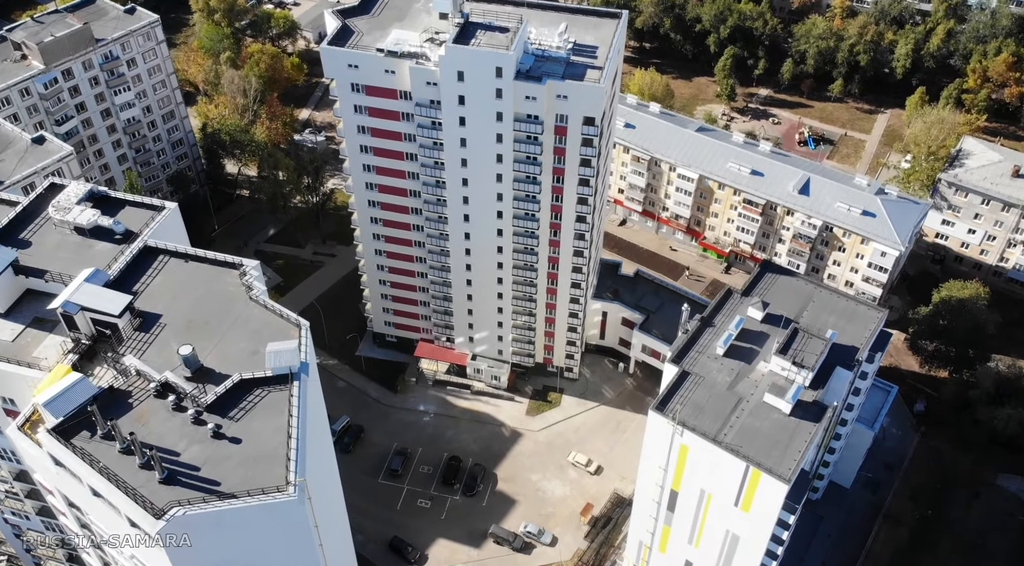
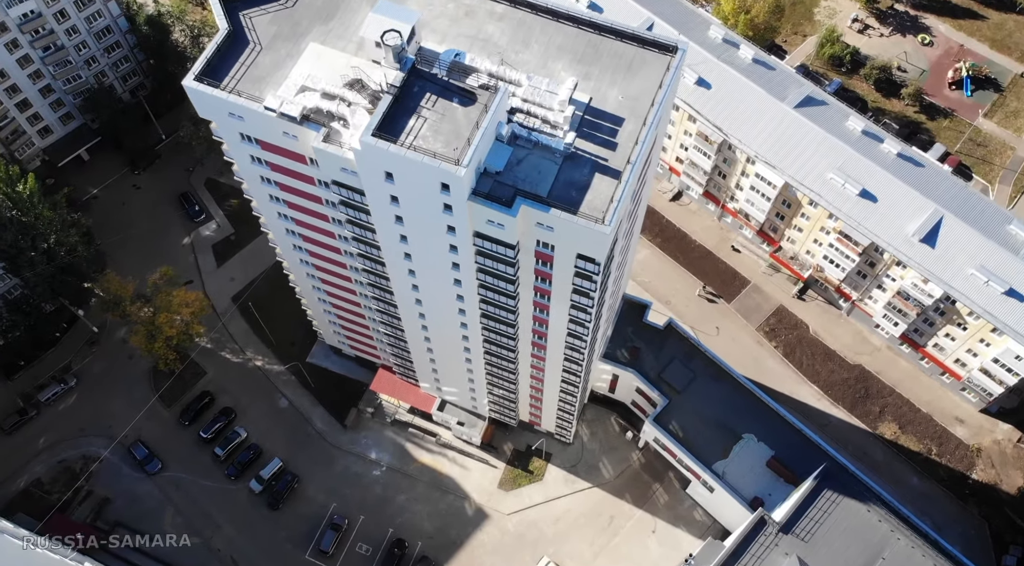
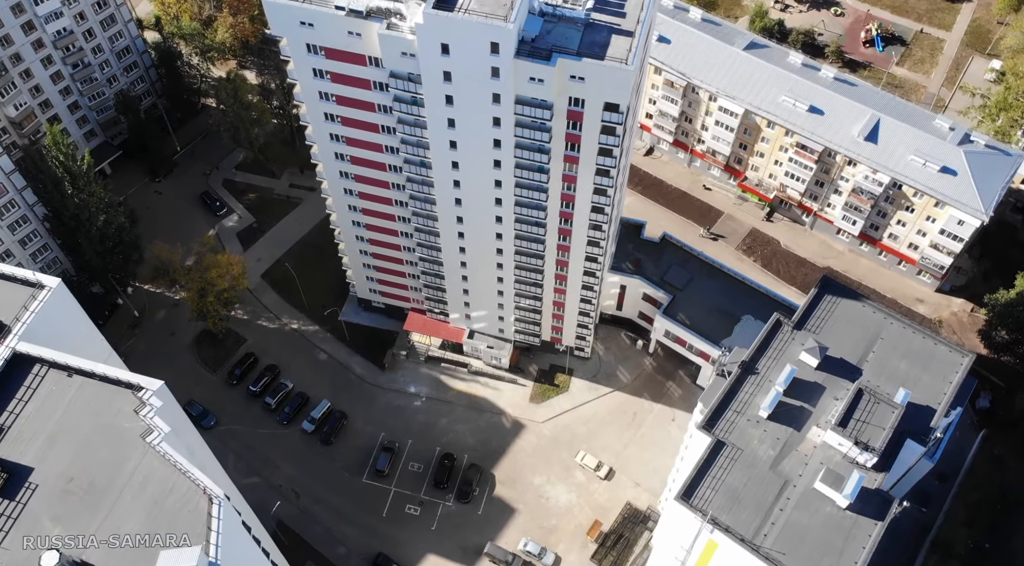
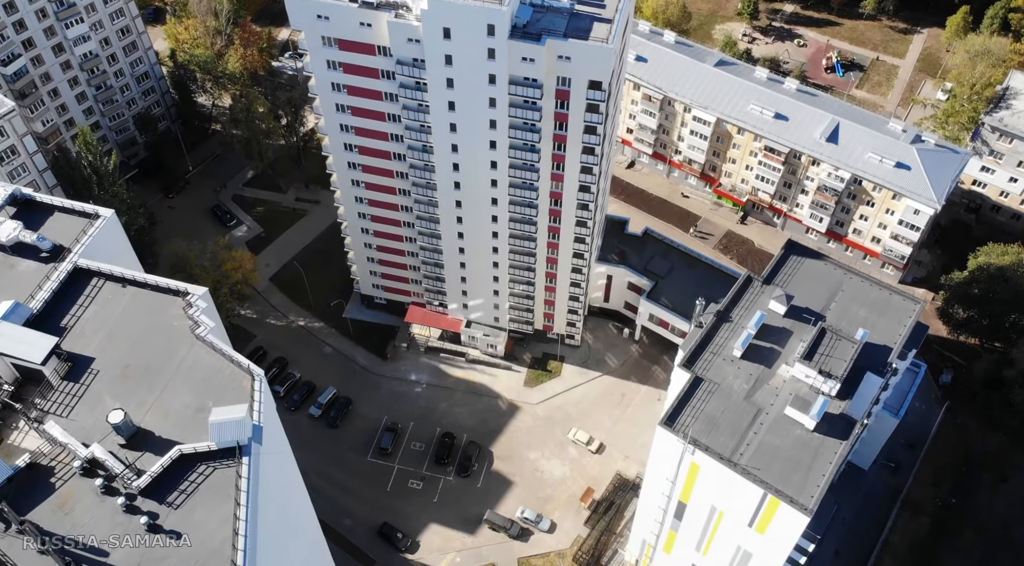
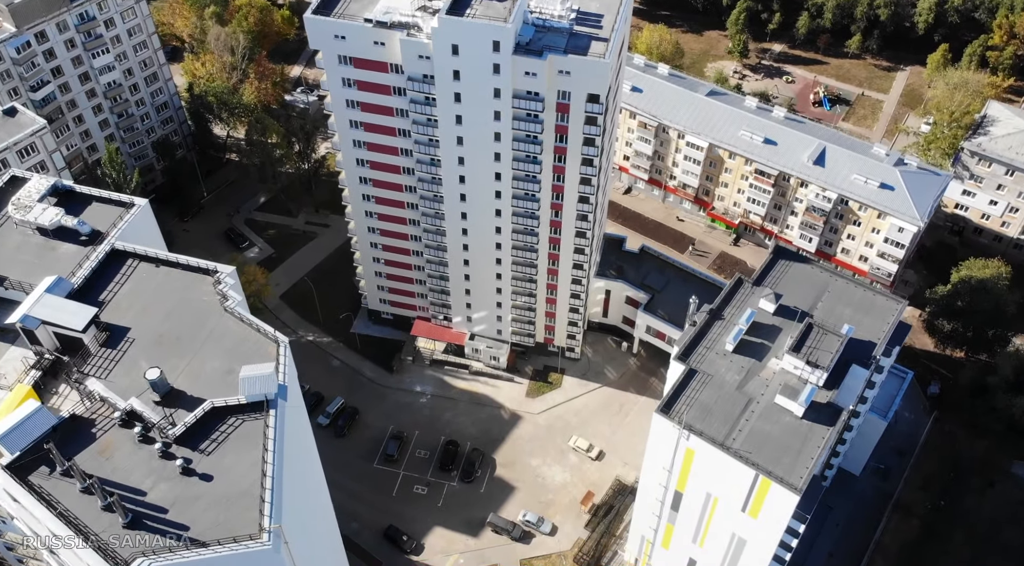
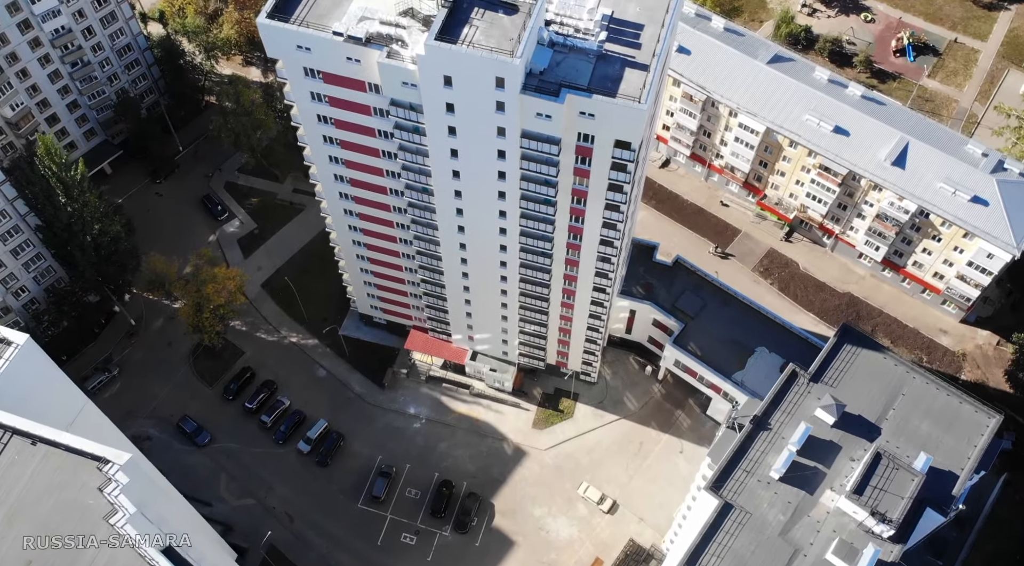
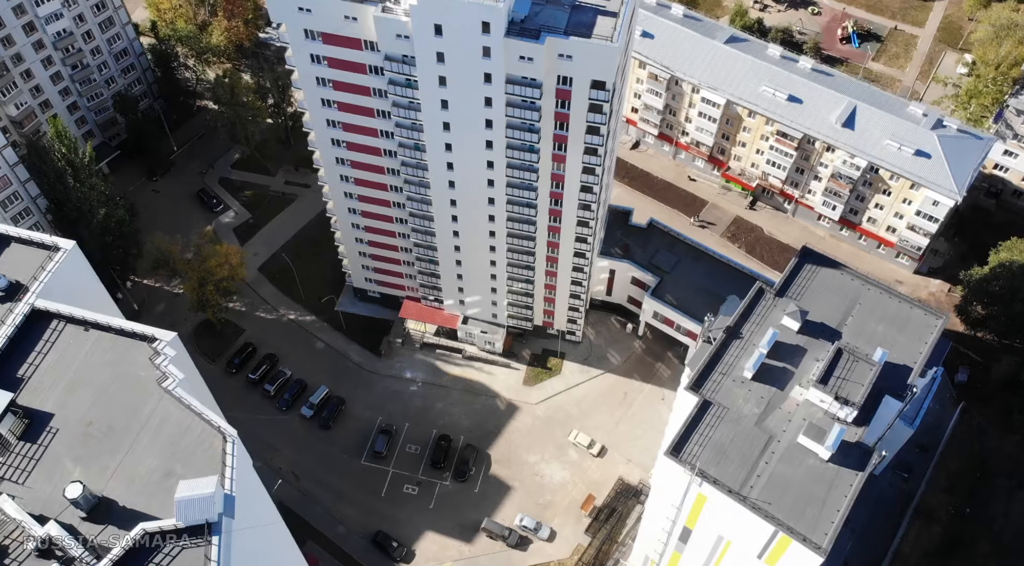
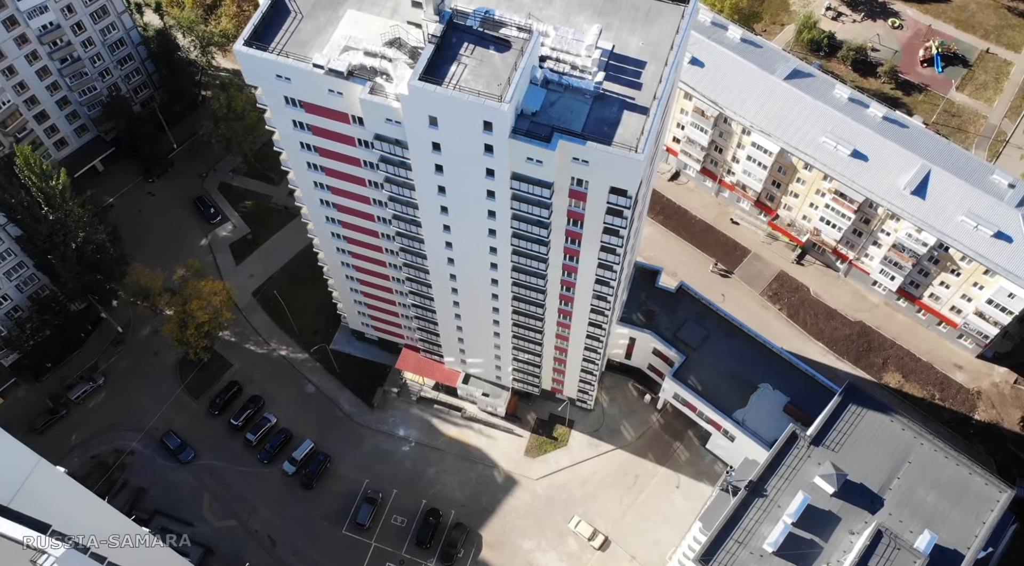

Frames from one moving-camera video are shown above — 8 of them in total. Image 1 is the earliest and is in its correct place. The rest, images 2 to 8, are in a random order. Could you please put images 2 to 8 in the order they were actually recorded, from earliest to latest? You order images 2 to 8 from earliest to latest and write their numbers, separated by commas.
5, 4, 7, 3, 6, 8, 2
